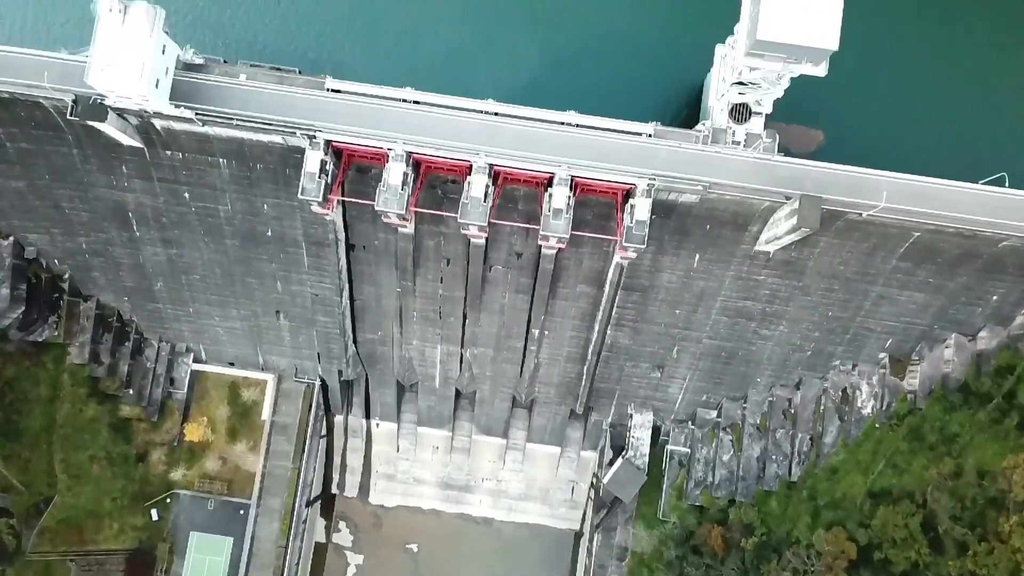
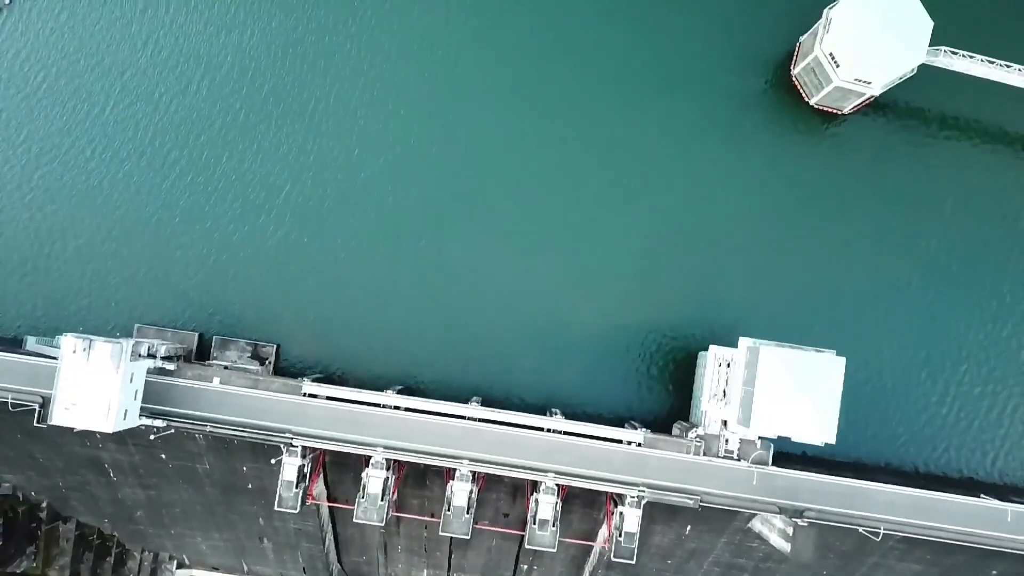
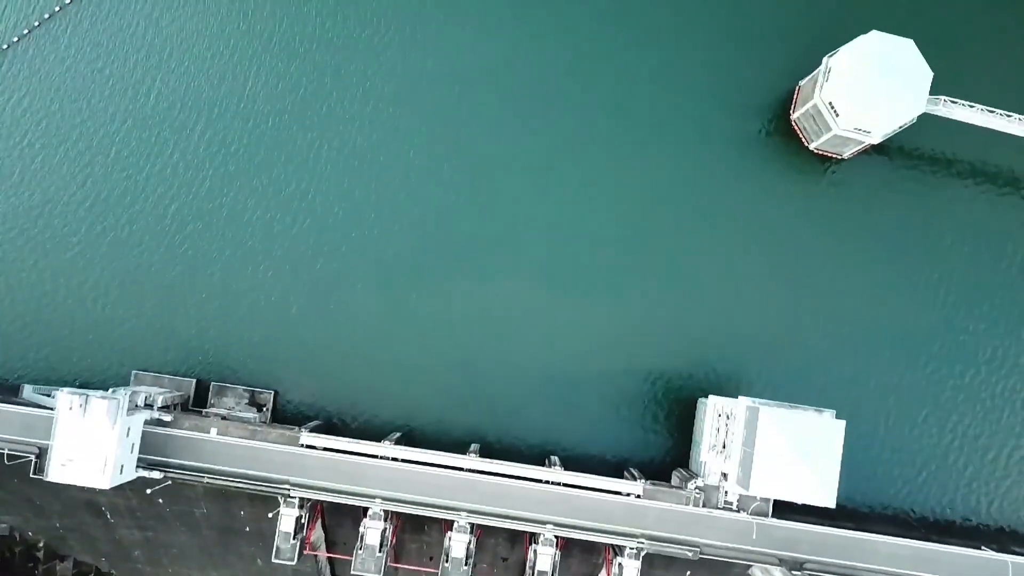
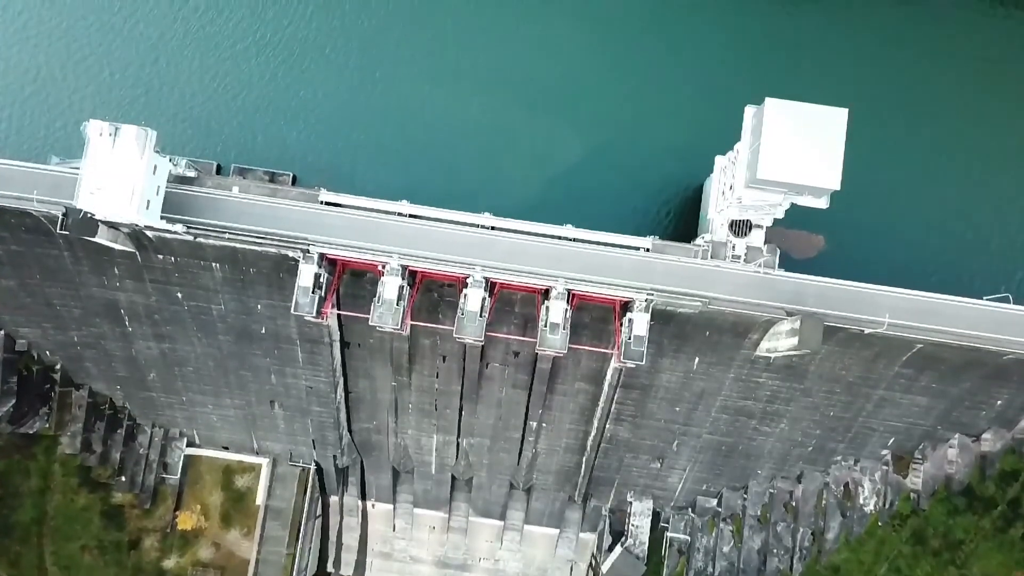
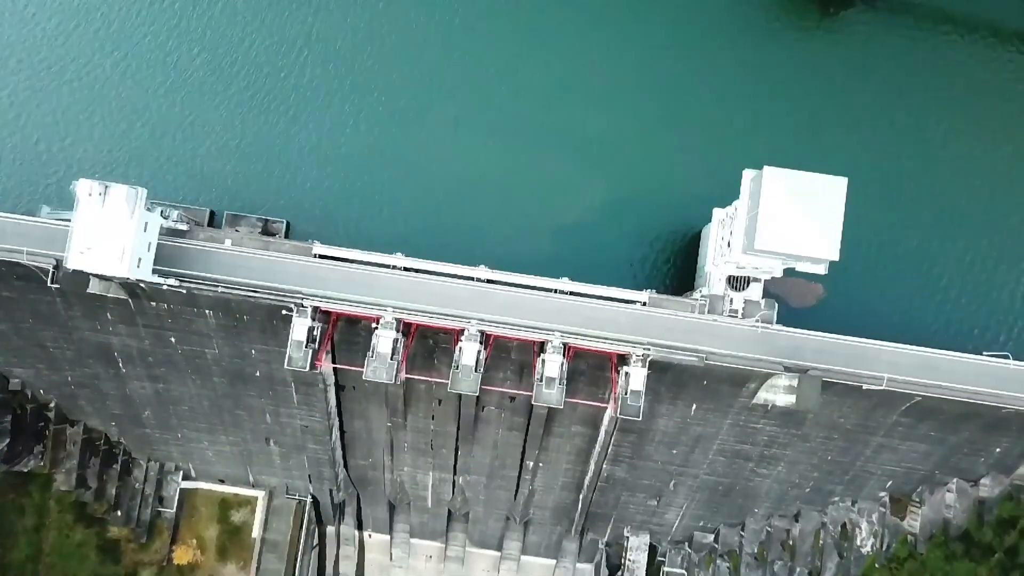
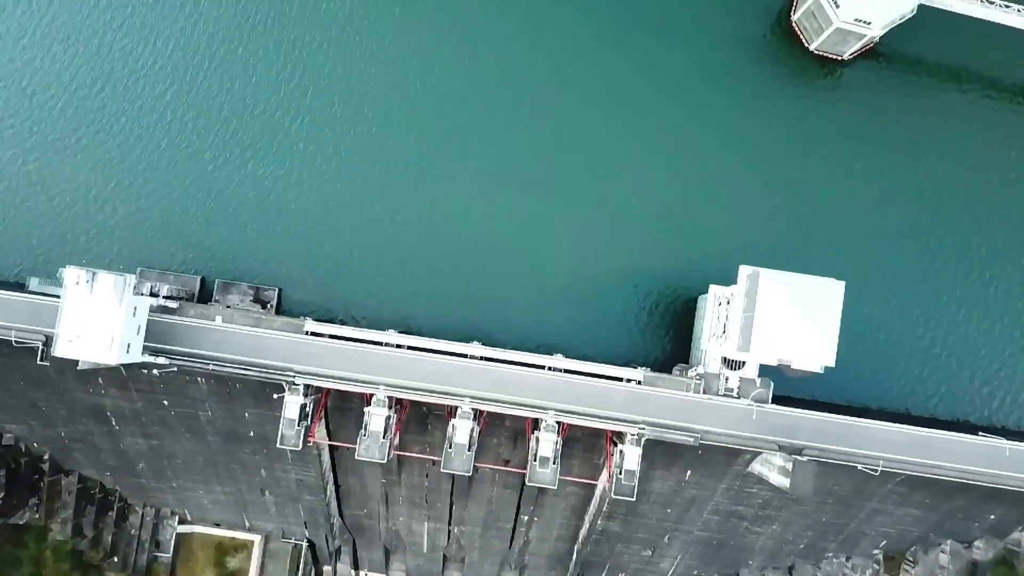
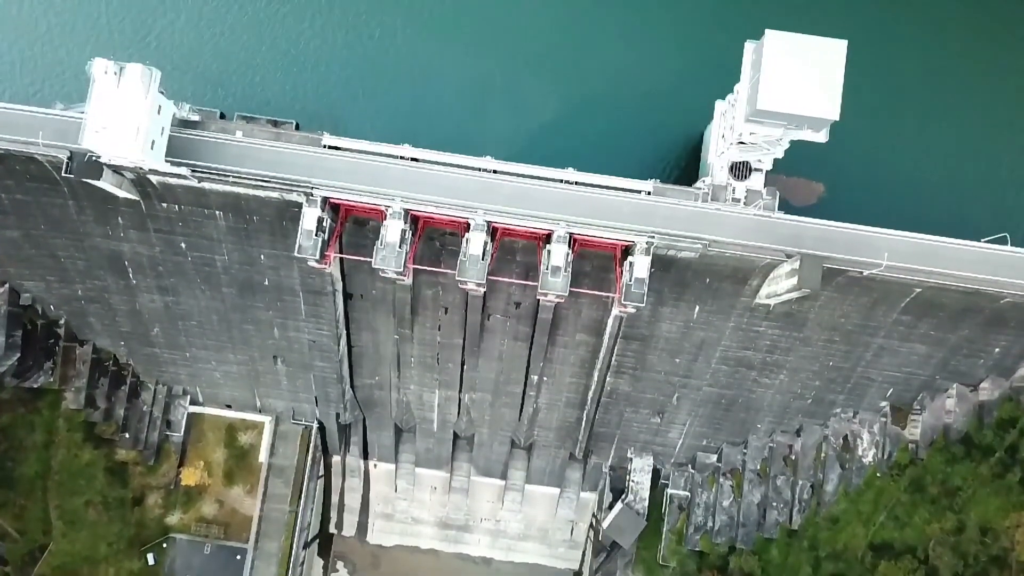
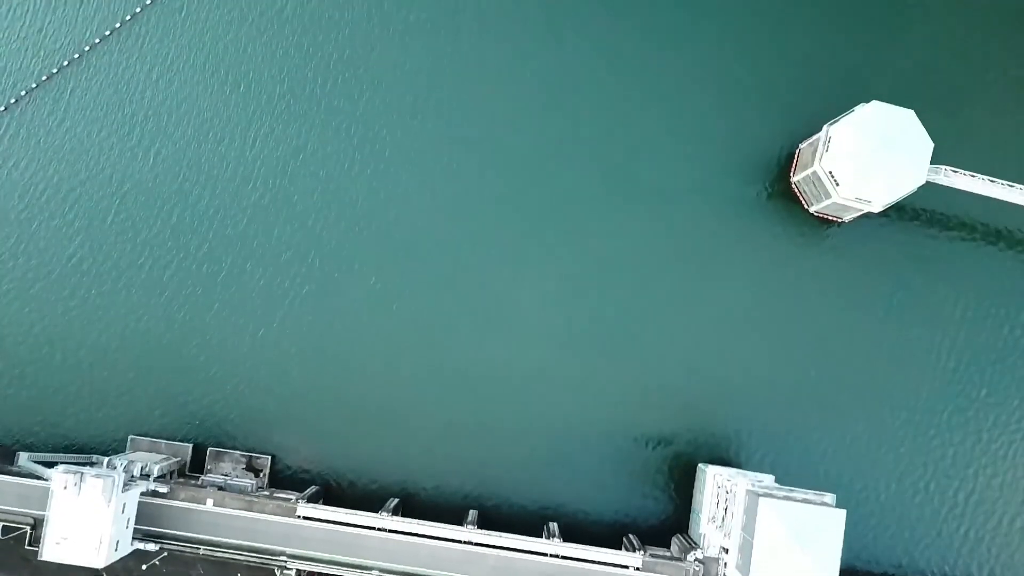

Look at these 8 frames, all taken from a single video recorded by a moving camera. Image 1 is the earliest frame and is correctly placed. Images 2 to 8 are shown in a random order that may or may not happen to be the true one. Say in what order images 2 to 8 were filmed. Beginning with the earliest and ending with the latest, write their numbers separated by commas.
7, 4, 5, 6, 2, 3, 8
